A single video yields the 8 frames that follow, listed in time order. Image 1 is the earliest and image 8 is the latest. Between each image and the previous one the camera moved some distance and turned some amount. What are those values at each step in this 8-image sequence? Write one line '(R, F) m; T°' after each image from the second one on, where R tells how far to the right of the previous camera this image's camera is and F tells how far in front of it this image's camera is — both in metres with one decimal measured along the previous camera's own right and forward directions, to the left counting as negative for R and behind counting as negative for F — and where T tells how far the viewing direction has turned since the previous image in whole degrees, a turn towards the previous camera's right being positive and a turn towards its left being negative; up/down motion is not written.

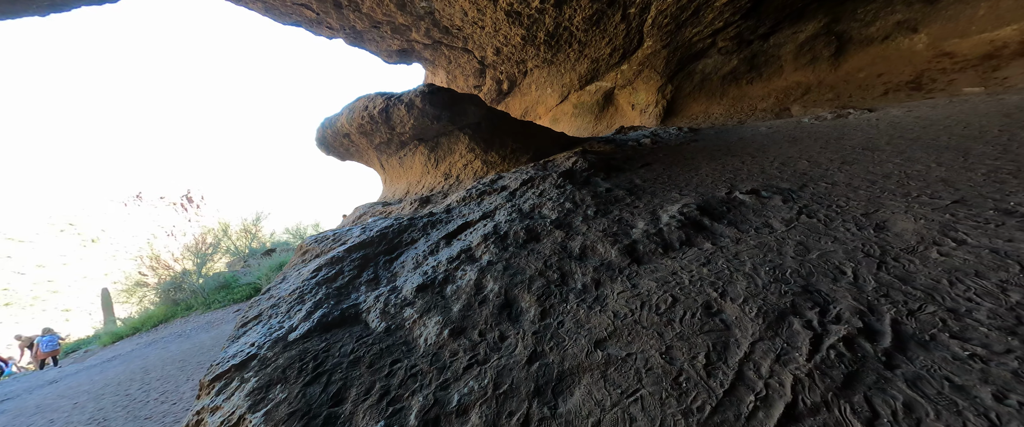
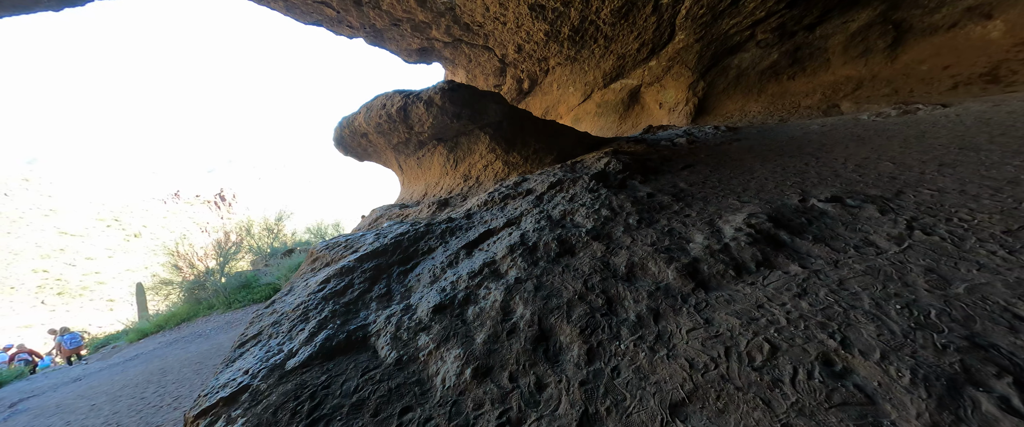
(-0.1, +0.3) m; -3°
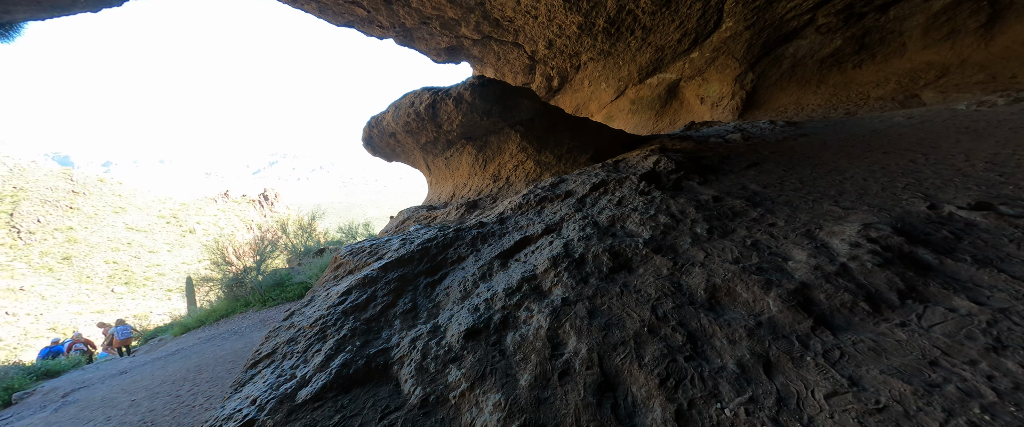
(-0.1, +0.3) m; -5°
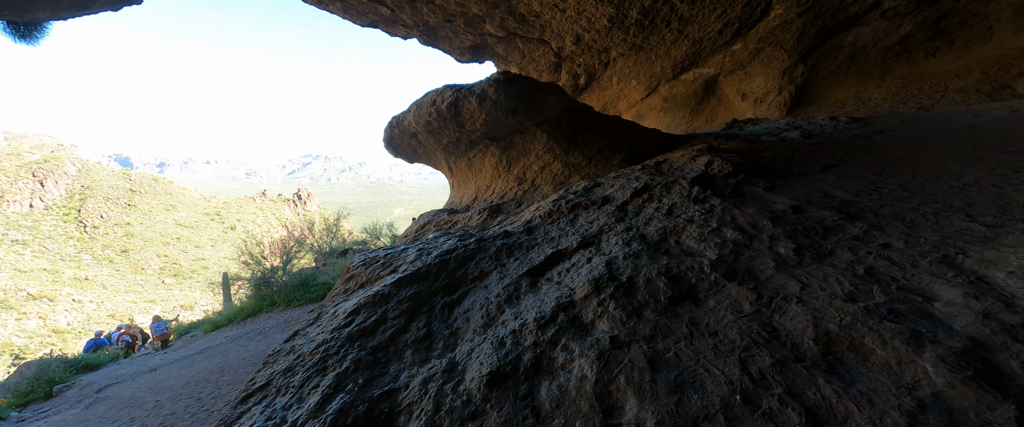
(-0.1, +0.3) m; -4°
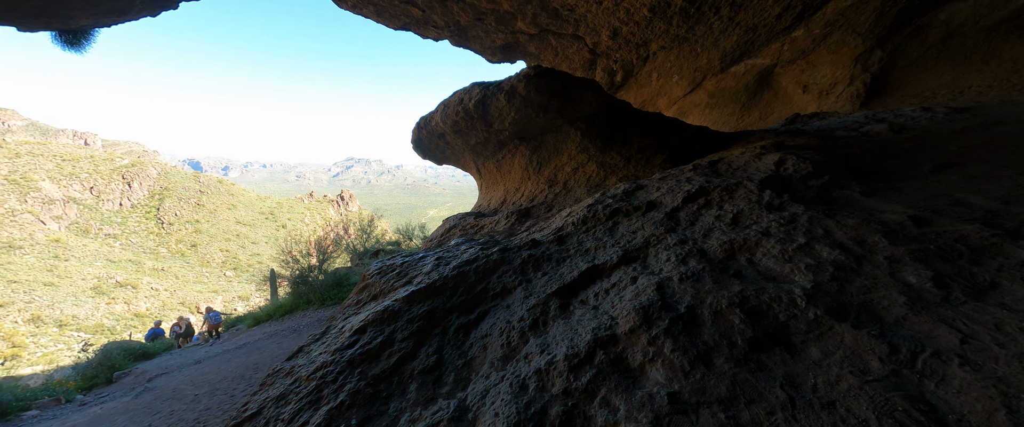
(0.0, +0.3) m; -6°
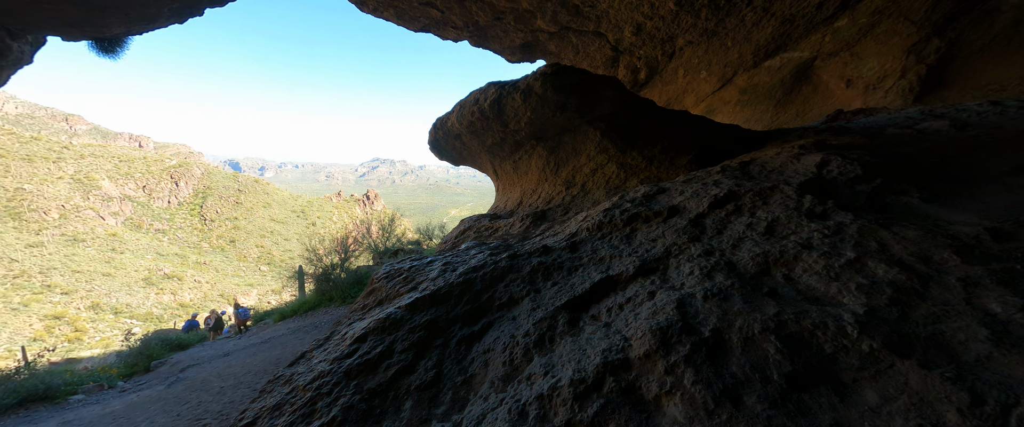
(+0.1, +0.1) m; -4°
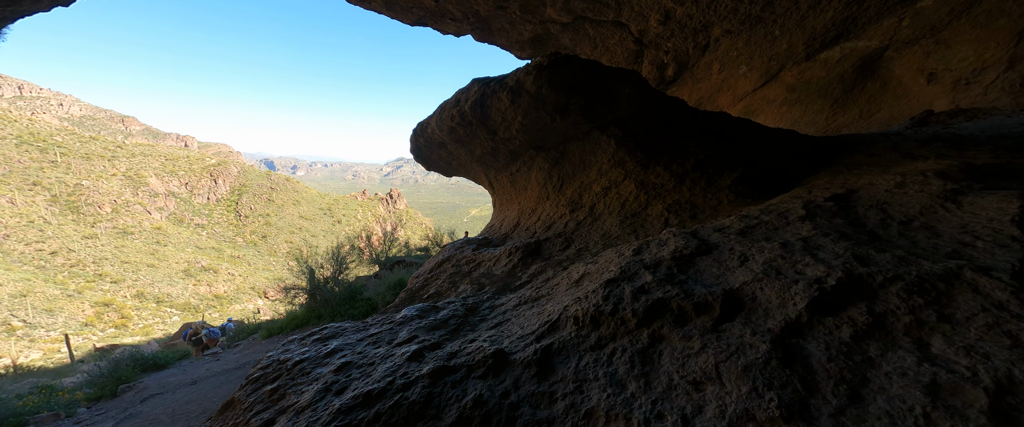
(+0.3, +0.9) m; -4°
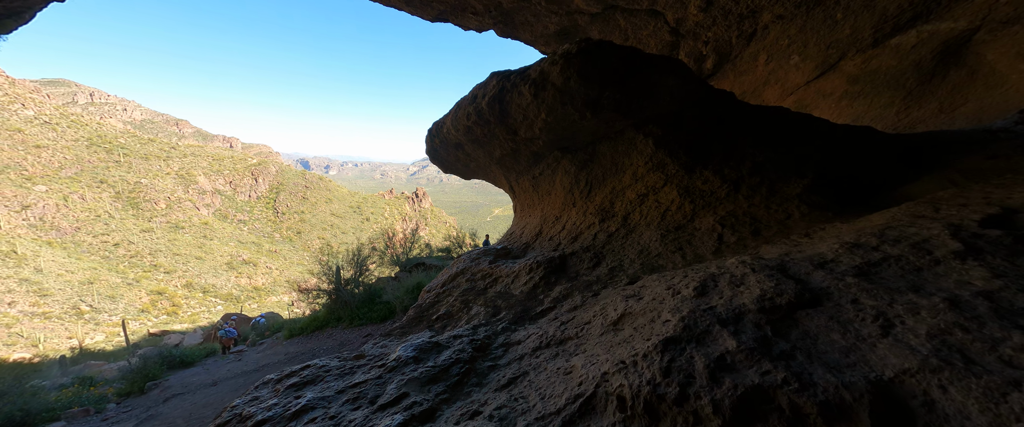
(0.0, +0.4) m; -4°
